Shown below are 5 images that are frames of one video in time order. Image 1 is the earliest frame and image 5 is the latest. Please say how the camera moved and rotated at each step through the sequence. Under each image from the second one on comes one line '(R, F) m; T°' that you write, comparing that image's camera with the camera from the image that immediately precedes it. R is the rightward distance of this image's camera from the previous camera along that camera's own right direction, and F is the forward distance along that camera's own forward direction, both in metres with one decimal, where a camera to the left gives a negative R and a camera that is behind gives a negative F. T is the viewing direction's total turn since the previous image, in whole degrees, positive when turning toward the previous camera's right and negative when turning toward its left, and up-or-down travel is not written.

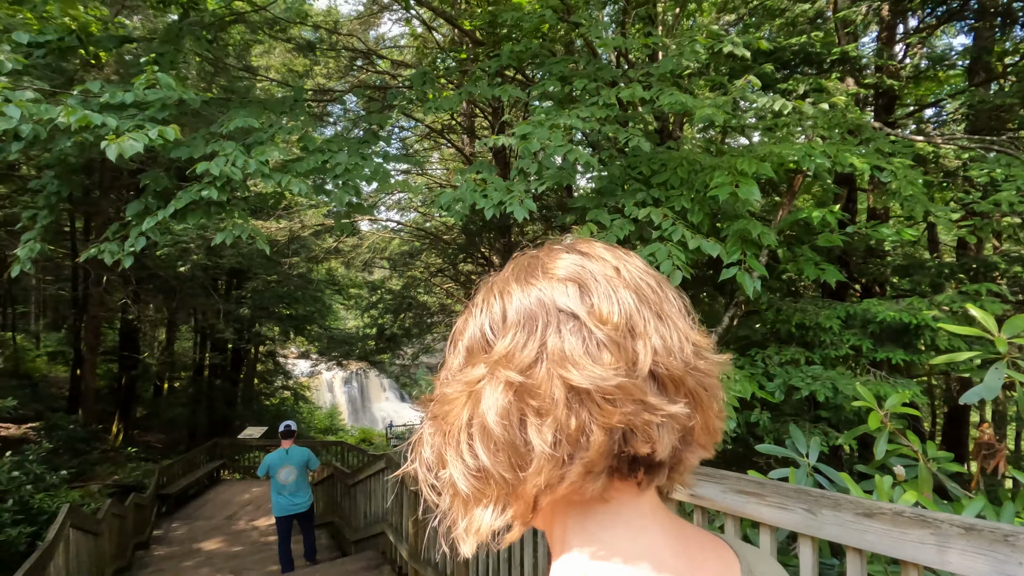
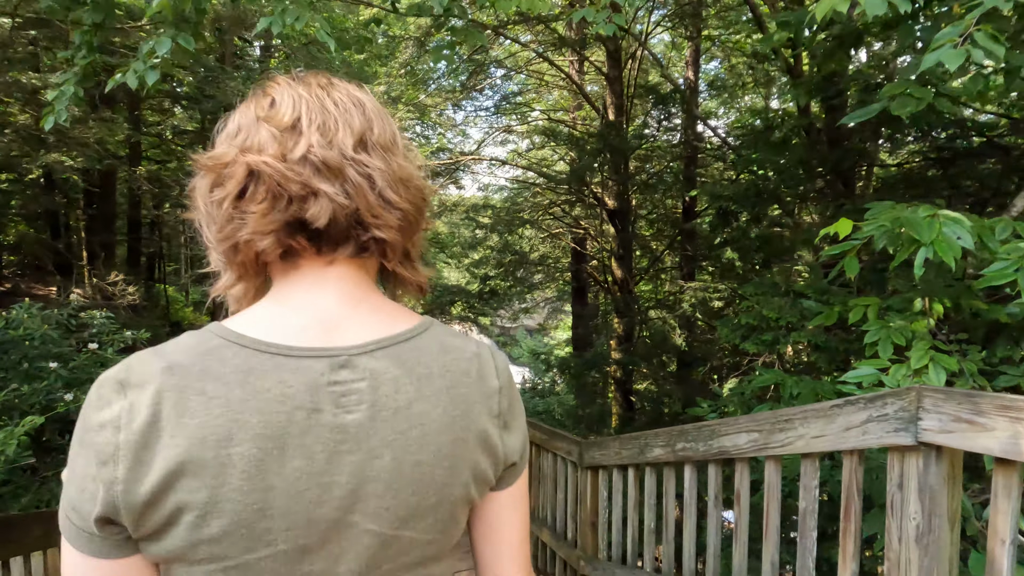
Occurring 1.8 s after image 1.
(-0.2, +0.6) m; -11°
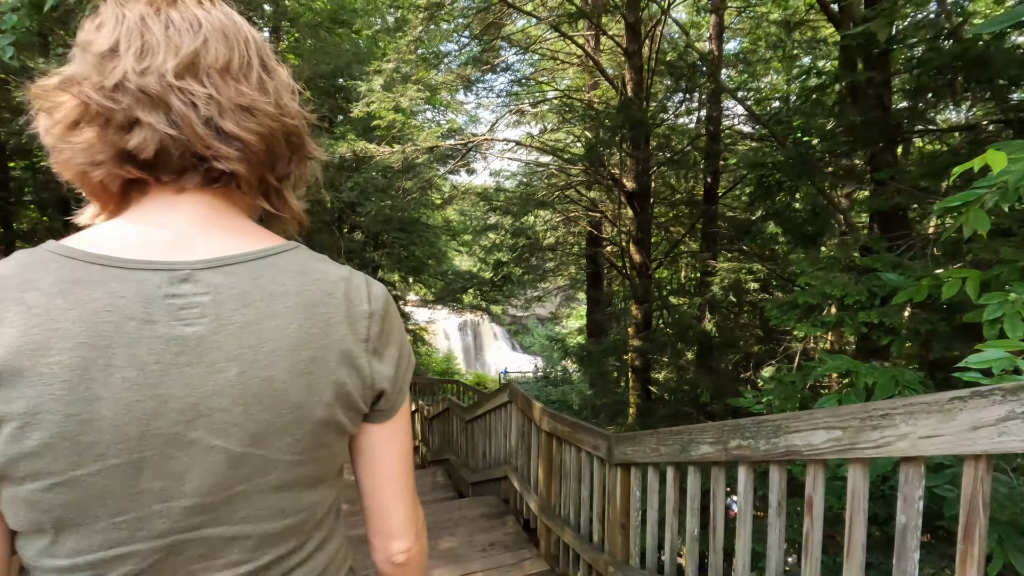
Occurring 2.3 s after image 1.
(0.0, +0.2) m; -1°
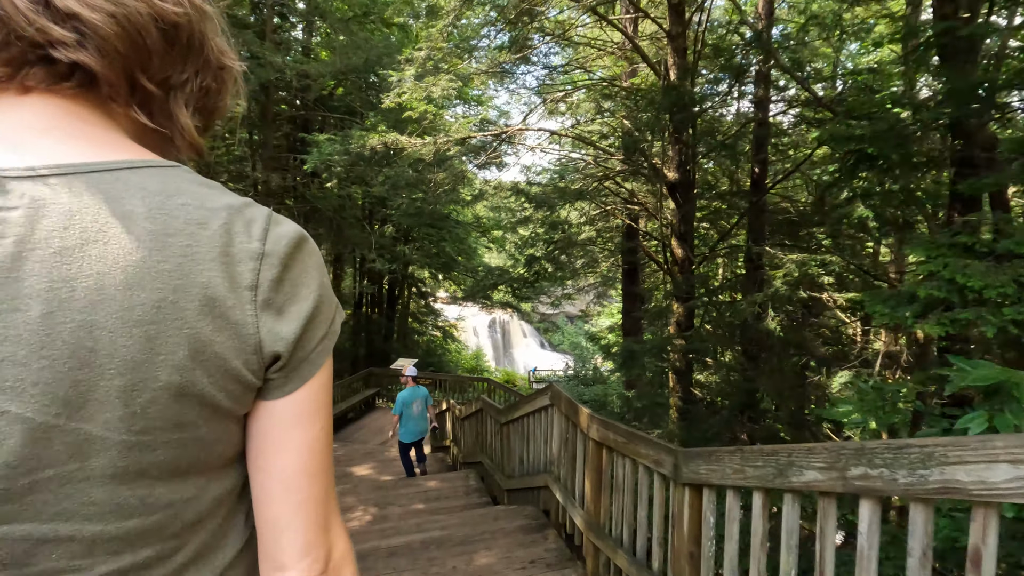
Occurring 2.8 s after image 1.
(-0.1, +0.3) m; -3°
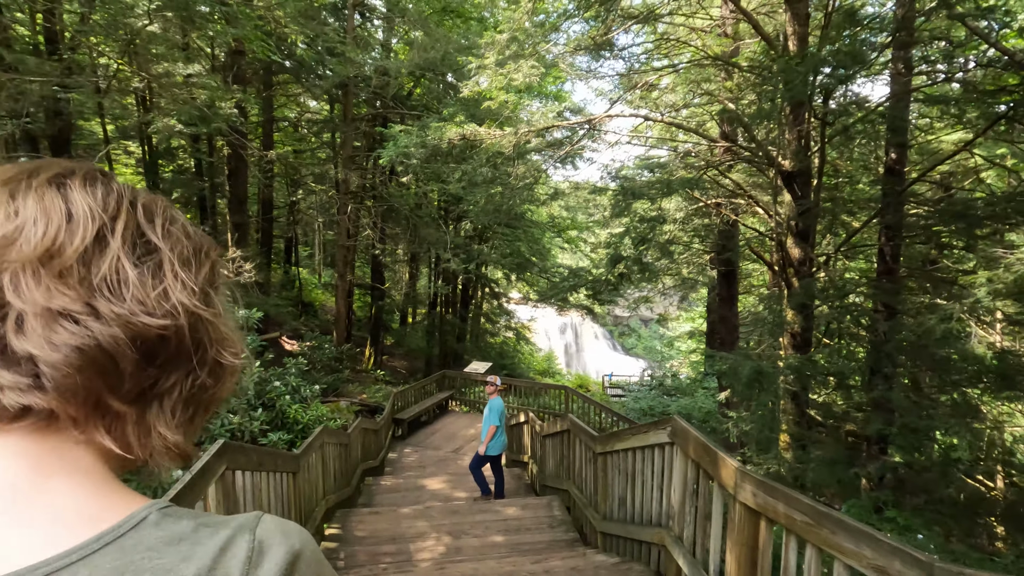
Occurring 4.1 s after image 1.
(-0.2, +0.6) m; -8°
